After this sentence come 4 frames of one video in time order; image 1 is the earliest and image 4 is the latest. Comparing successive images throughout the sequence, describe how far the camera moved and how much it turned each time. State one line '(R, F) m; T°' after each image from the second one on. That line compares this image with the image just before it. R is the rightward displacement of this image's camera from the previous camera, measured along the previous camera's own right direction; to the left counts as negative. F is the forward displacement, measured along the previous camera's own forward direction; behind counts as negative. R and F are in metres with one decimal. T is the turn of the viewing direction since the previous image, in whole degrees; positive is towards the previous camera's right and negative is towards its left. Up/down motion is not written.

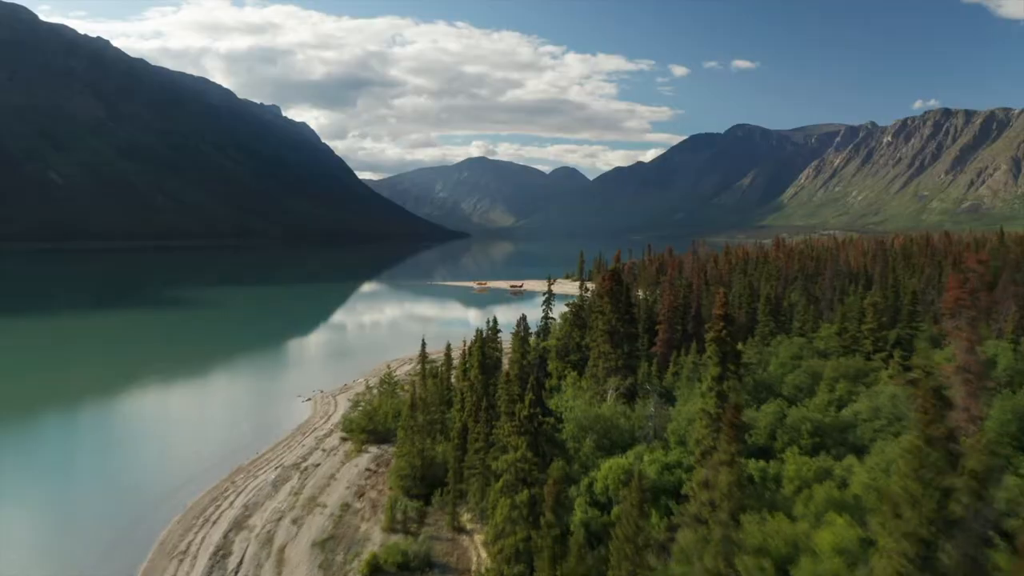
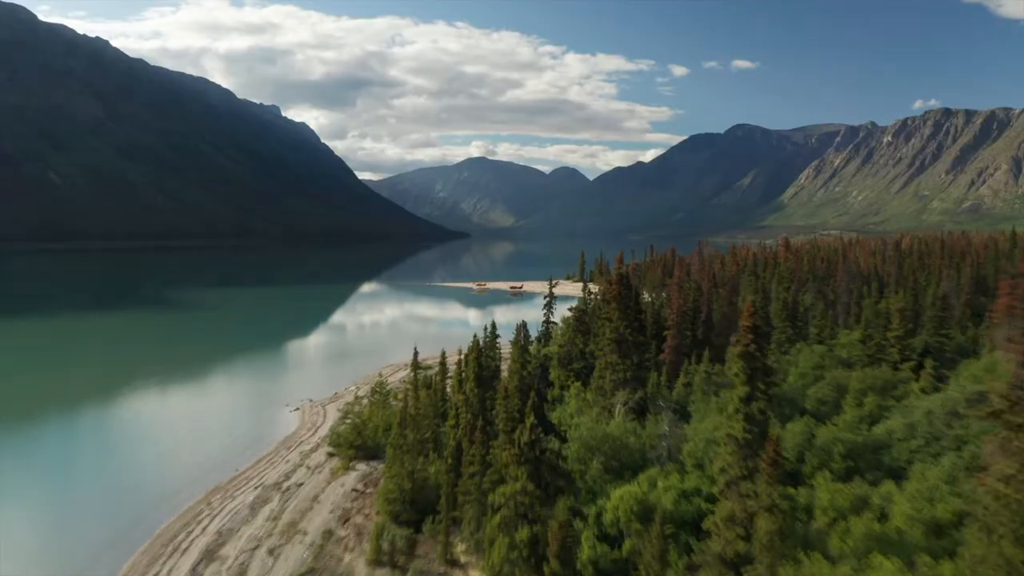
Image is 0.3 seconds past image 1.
(0.0, +1.1) m; 0°
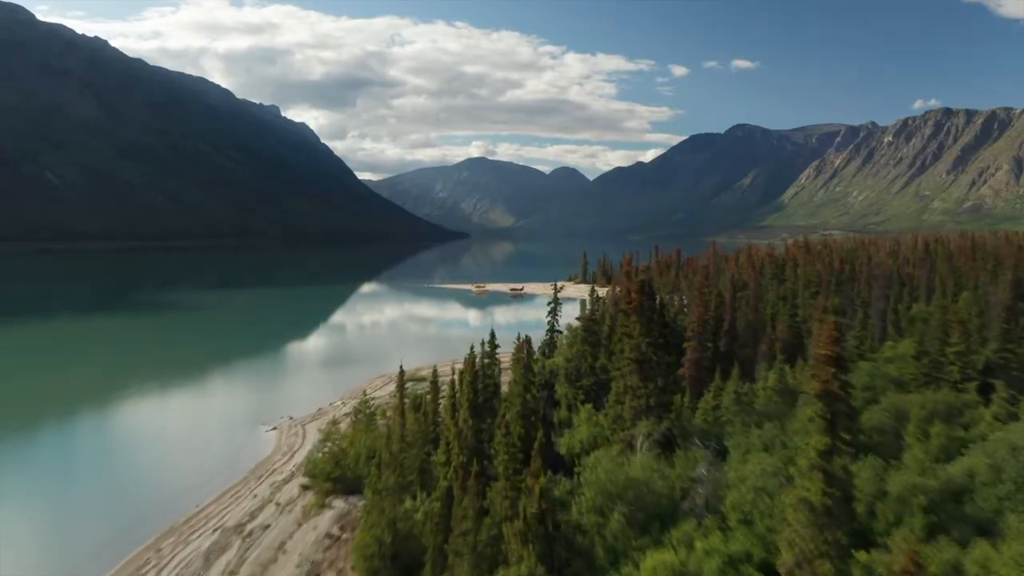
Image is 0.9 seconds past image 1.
(0.0, +1.9) m; 0°
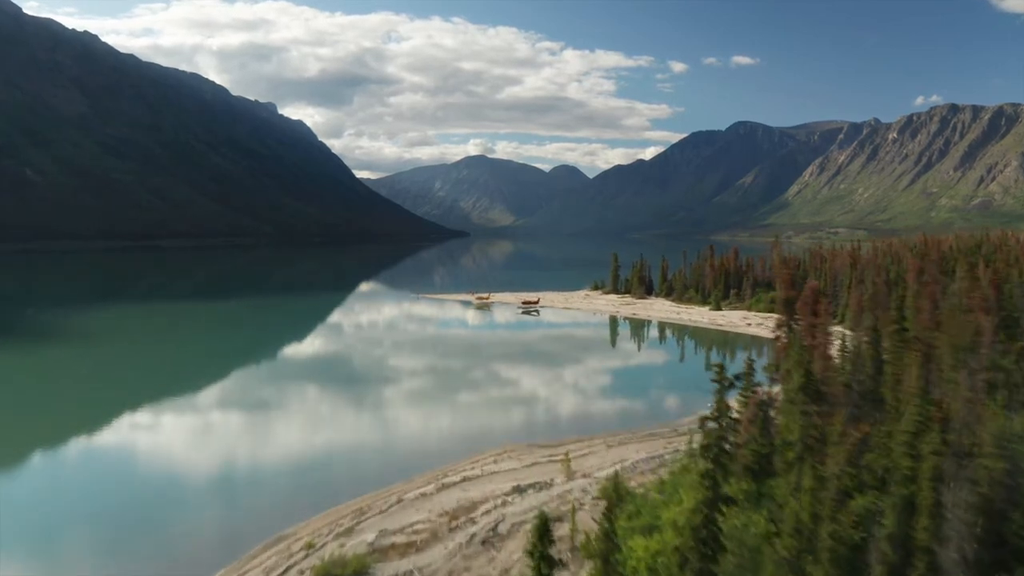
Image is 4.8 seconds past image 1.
(-0.8, +12.5) m; 0°
